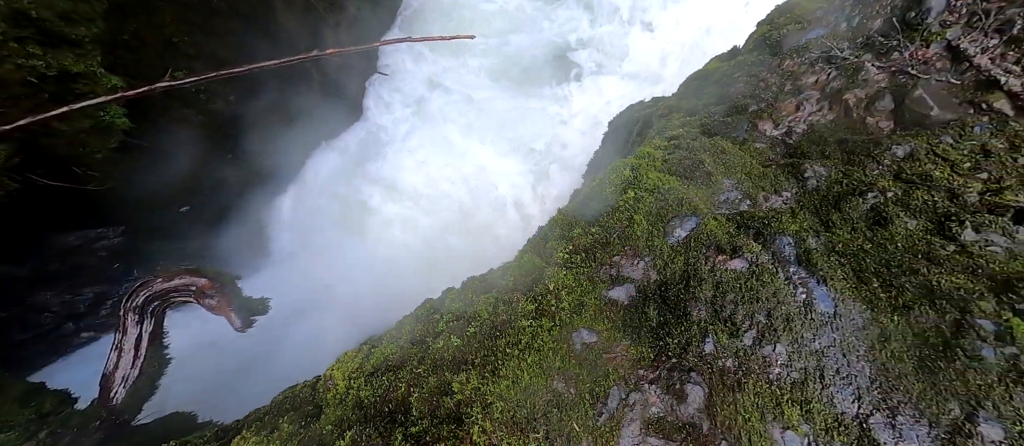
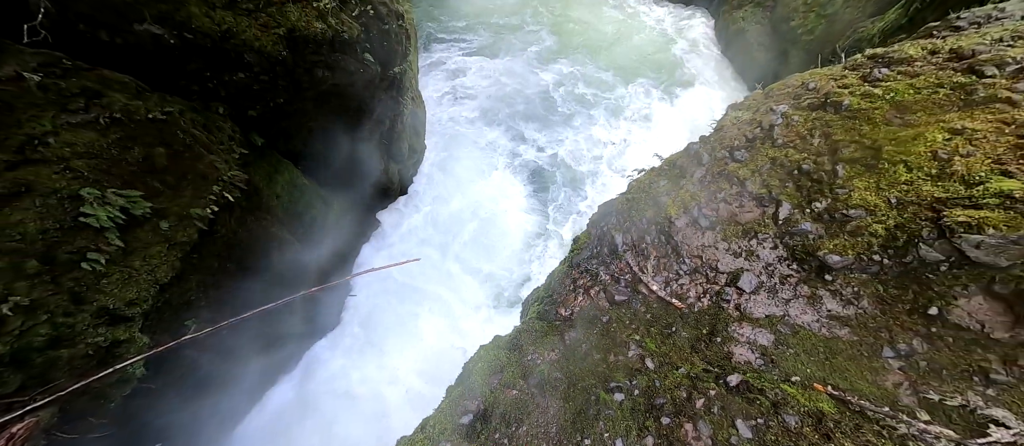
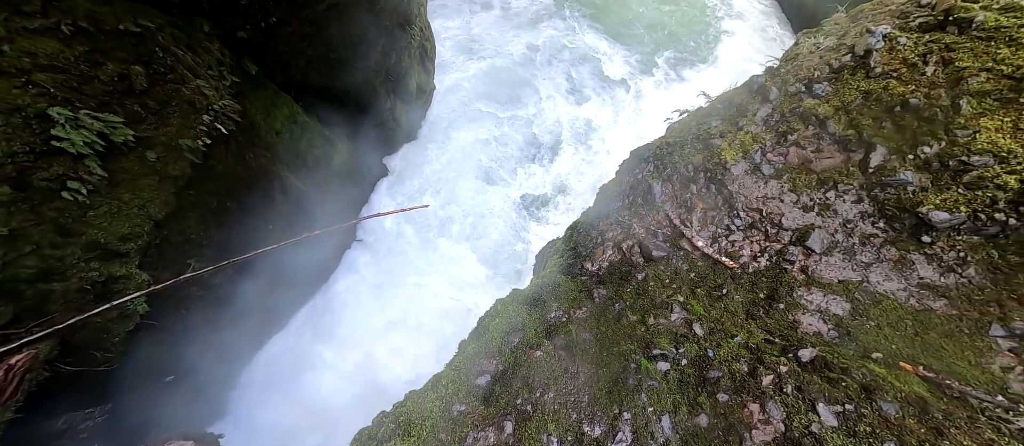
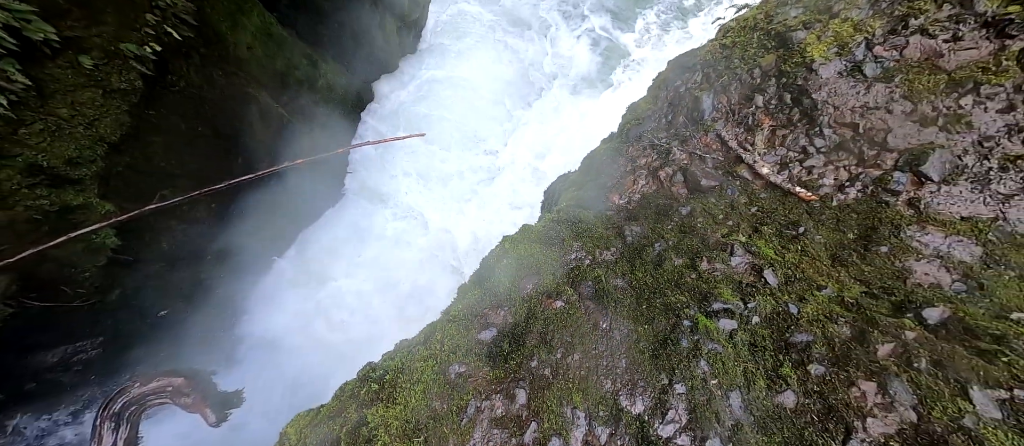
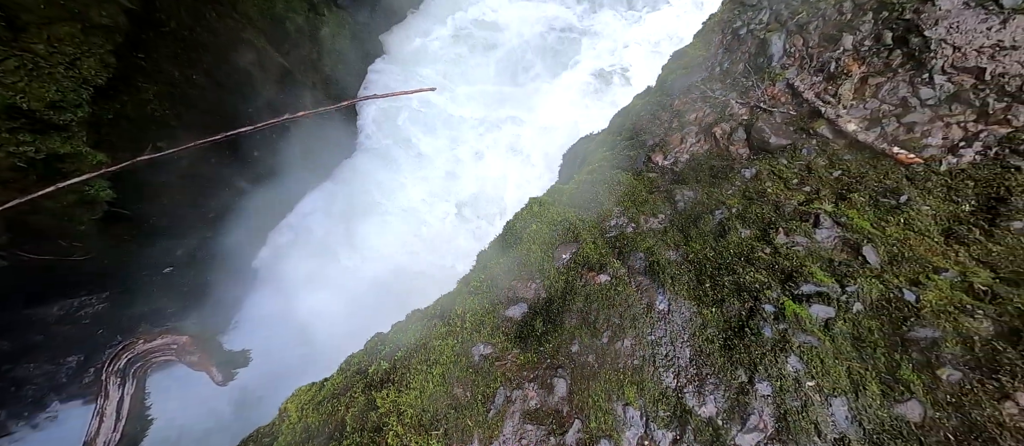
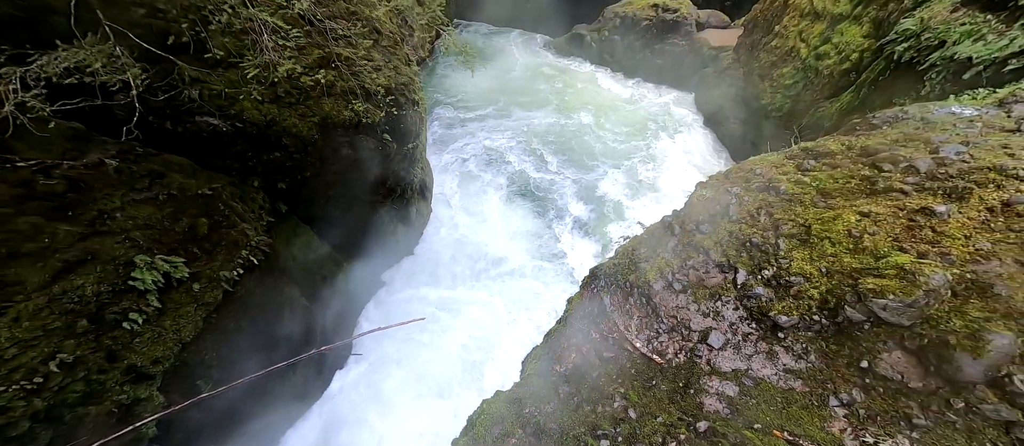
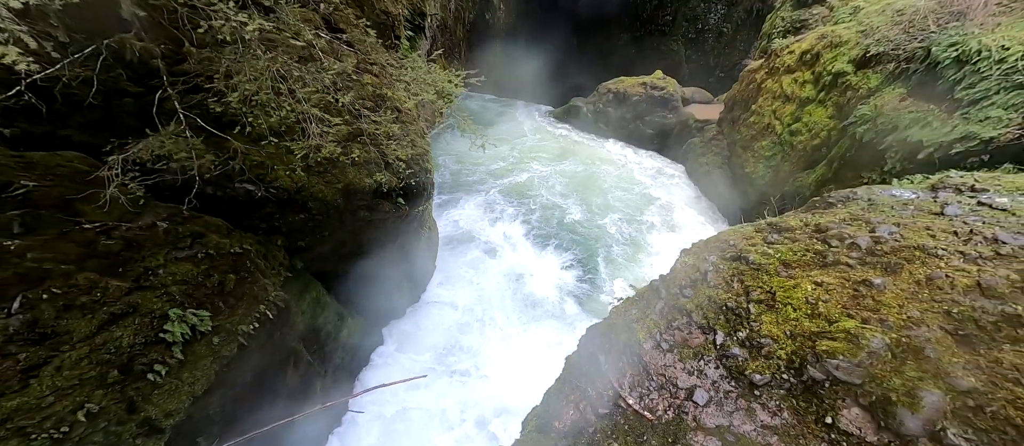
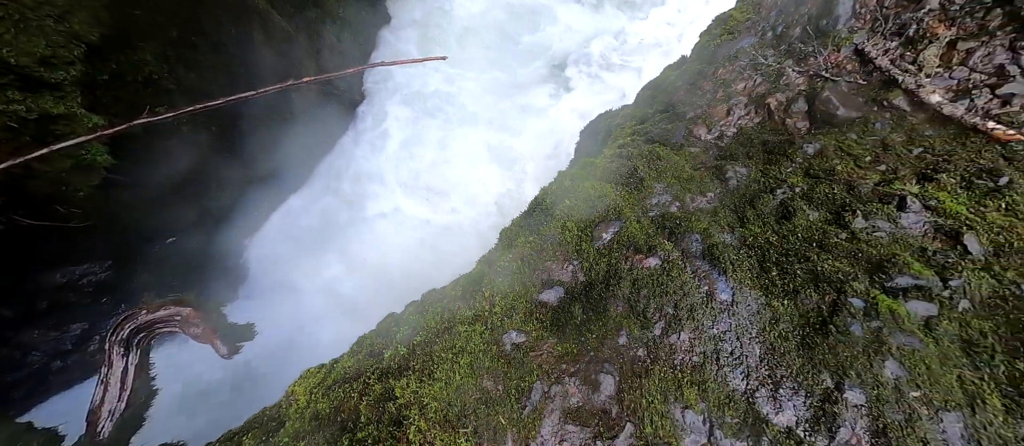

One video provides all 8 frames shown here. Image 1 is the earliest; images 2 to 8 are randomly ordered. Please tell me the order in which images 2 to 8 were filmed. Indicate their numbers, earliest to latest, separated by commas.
8, 5, 4, 3, 2, 6, 7
